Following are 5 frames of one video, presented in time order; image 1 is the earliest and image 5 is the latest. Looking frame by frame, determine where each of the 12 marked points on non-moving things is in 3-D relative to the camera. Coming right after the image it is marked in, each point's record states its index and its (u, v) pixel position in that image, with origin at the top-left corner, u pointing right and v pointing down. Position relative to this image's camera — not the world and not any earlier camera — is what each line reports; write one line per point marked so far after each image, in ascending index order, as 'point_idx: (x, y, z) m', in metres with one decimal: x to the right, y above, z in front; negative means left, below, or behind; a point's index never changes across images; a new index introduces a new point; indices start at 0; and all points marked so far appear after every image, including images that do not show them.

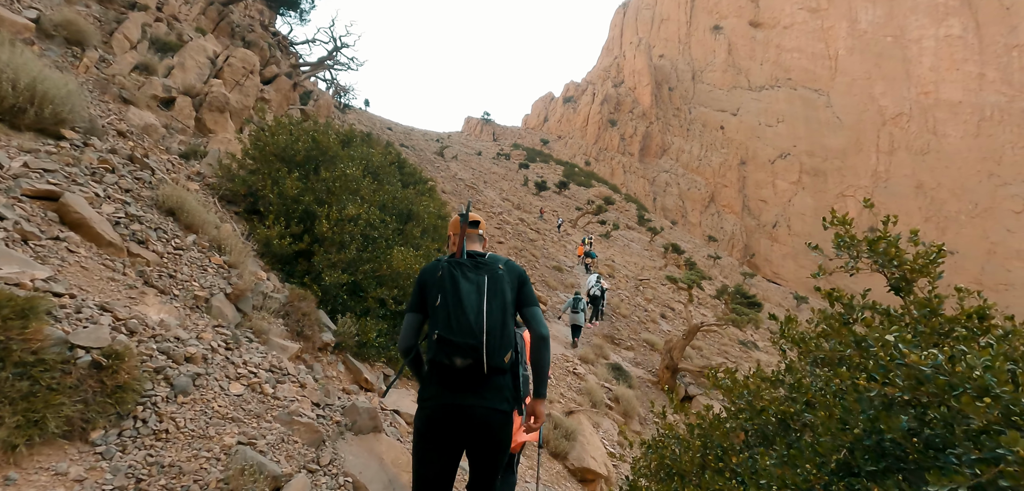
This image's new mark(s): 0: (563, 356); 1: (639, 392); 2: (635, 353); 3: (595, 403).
0: (+1.3, -2.9, +12.1) m
1: (+3.5, -4.0, +12.8) m
2: (+4.2, -3.7, +15.9) m
3: (+1.8, -3.4, +10.1) m
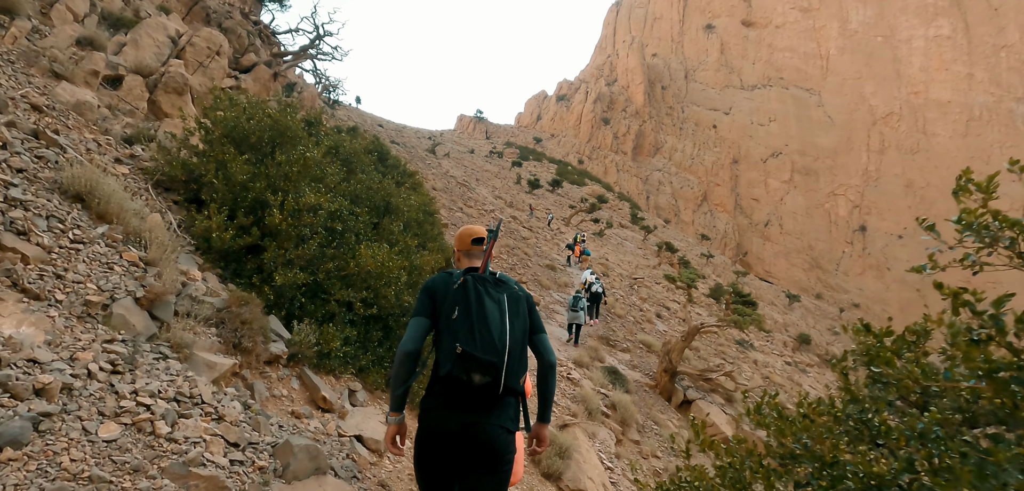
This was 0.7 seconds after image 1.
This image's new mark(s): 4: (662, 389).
0: (+1.1, -2.8, +11.4) m
1: (+3.2, -4.0, +12.2) m
2: (+3.9, -3.6, +15.2) m
3: (+1.6, -3.4, +9.4) m
4: (+4.4, -4.2, +13.5) m
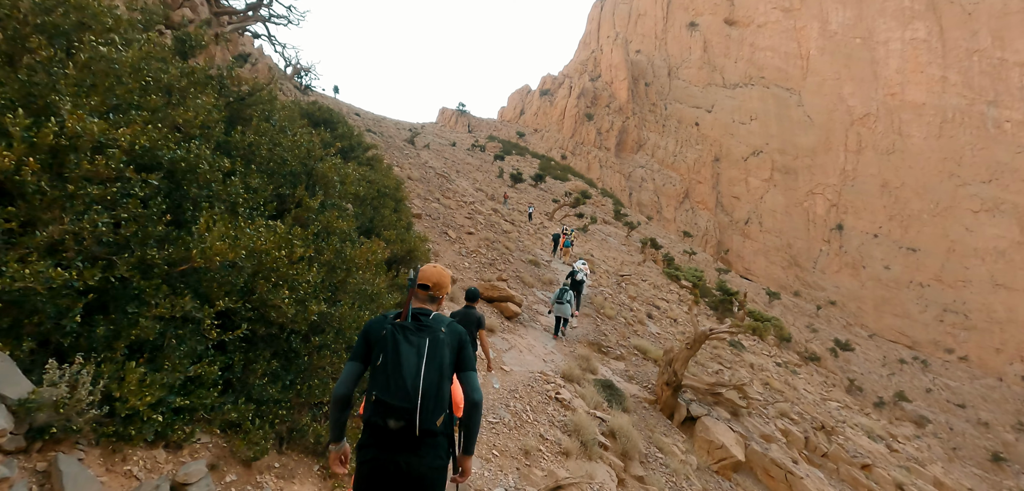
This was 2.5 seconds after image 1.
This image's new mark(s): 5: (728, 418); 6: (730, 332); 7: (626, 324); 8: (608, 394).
0: (+0.6, -2.6, +9.4) m
1: (+2.7, -3.8, +10.3) m
2: (+3.3, -3.4, +13.4) m
3: (+1.2, -3.2, +7.5) m
4: (+3.8, -4.0, +11.6) m
5: (+6.1, -4.8, +13.1) m
6: (+5.2, -2.1, +11.1) m
7: (+4.3, -3.0, +17.7) m
8: (+2.2, -3.3, +10.4) m
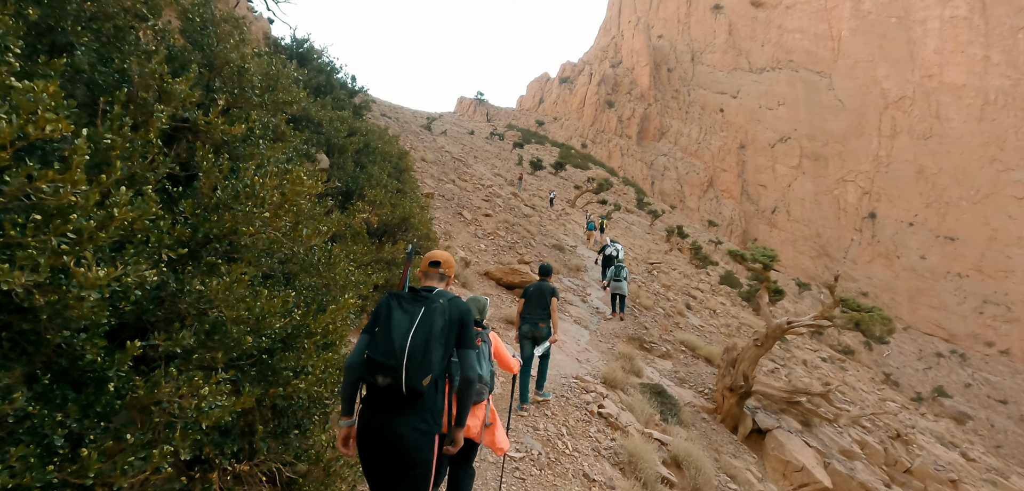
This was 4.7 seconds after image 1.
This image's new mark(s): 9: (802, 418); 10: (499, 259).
0: (+1.0, -2.1, +7.3) m
1: (+3.2, -3.2, +8.0) m
2: (+3.9, -2.8, +11.1) m
3: (+1.5, -2.7, +5.3) m
4: (+4.3, -3.4, +9.4) m
5: (+6.7, -4.2, +10.8) m
6: (+5.7, -1.6, +8.8) m
7: (+5.1, -2.3, +15.4) m
8: (+2.6, -2.8, +8.2) m
9: (+7.1, -4.2, +11.3) m
10: (-0.4, -0.4, +14.2) m
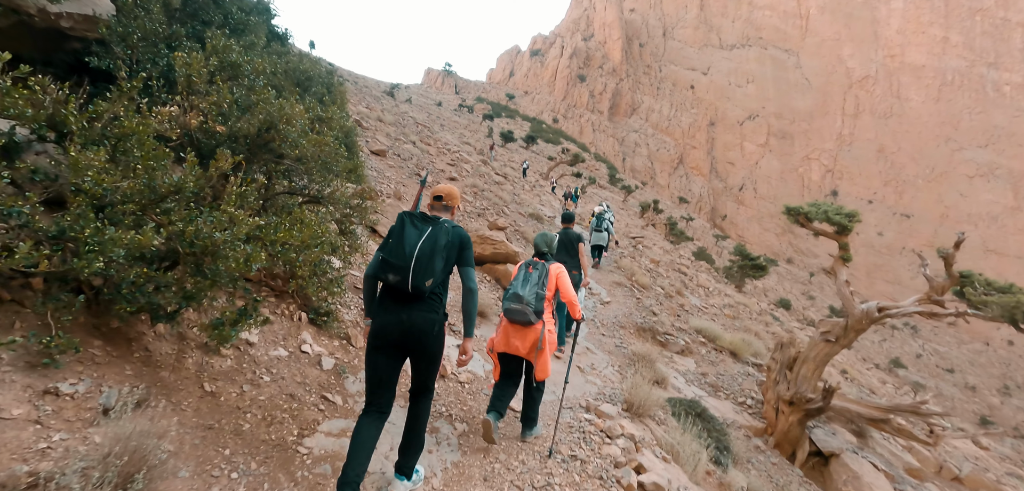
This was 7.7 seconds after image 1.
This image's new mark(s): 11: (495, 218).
0: (+0.7, -1.6, +4.4) m
1: (+2.8, -2.7, +5.3) m
2: (+3.3, -2.1, +8.4) m
3: (+1.4, -2.3, +2.4) m
4: (+3.9, -2.7, +6.7) m
5: (+6.2, -3.5, +8.3) m
6: (+5.3, -0.9, +6.1) m
7: (+4.3, -1.4, +12.7) m
8: (+2.3, -2.2, +5.4) m
9: (+6.5, -3.4, +8.8) m
10: (-1.1, +0.5, +11.1) m
11: (-0.5, +0.8, +13.2) m
